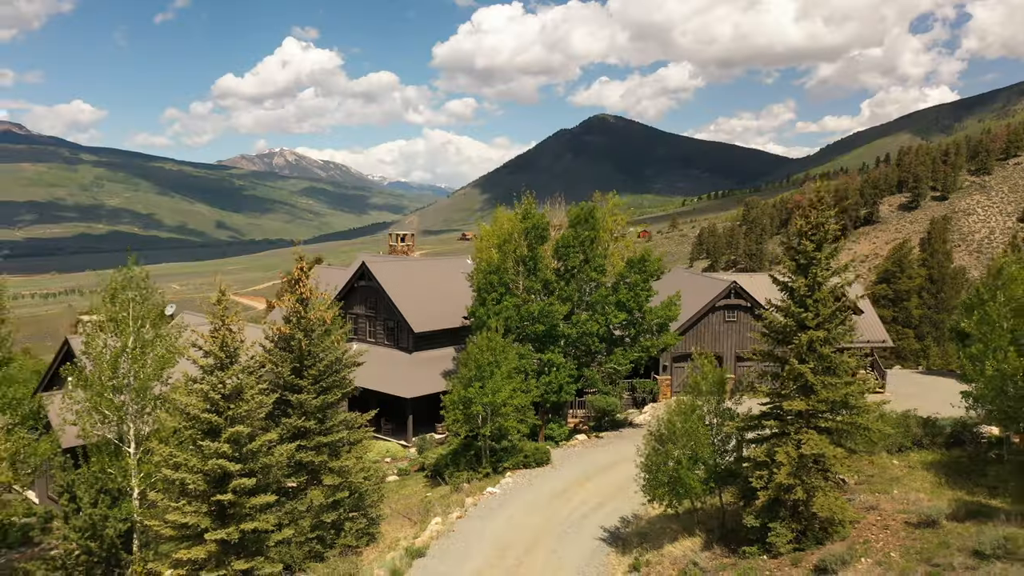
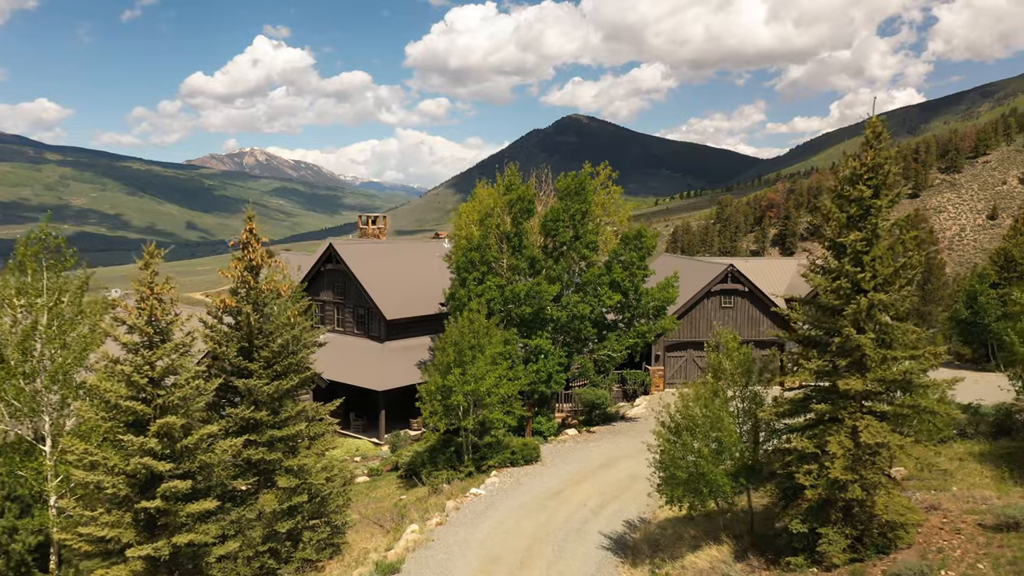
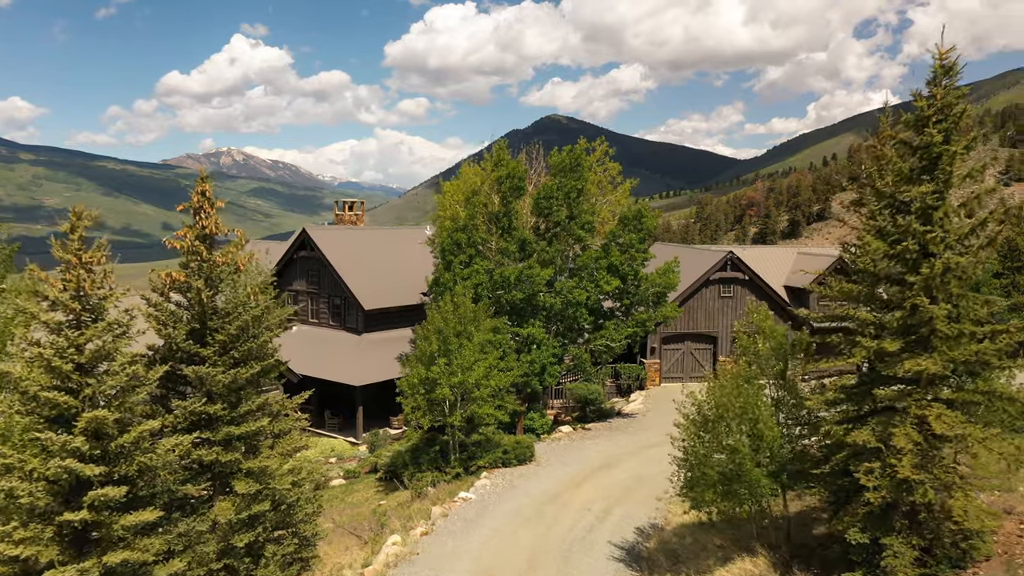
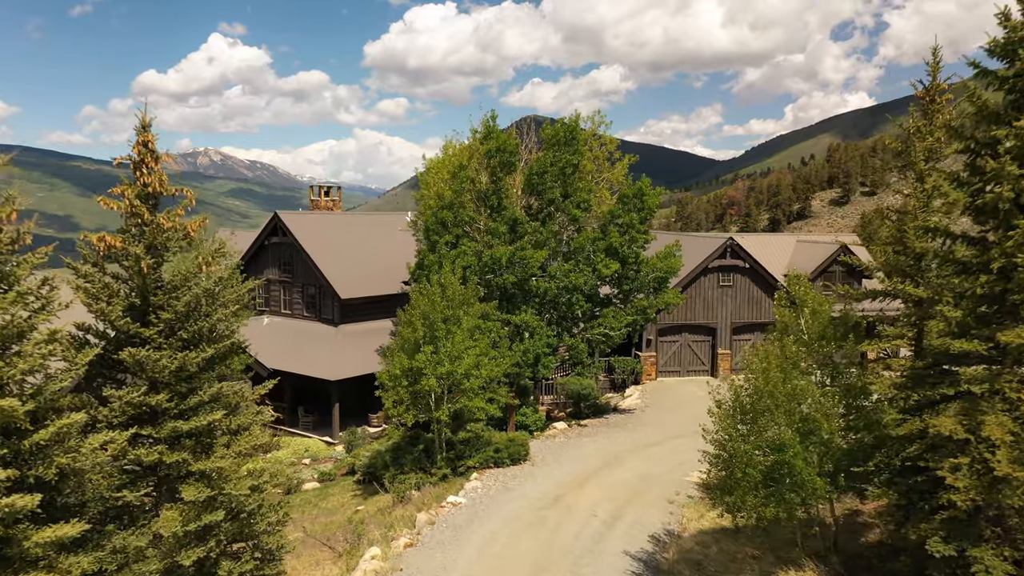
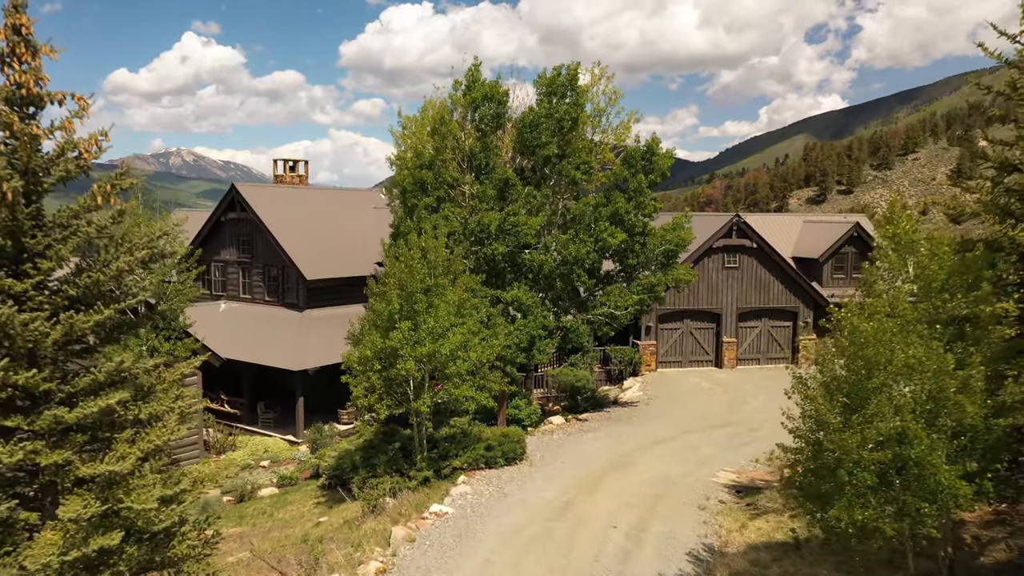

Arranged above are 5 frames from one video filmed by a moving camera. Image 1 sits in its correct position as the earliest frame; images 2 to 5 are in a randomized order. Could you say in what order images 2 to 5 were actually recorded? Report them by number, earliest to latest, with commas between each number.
2, 3, 4, 5
